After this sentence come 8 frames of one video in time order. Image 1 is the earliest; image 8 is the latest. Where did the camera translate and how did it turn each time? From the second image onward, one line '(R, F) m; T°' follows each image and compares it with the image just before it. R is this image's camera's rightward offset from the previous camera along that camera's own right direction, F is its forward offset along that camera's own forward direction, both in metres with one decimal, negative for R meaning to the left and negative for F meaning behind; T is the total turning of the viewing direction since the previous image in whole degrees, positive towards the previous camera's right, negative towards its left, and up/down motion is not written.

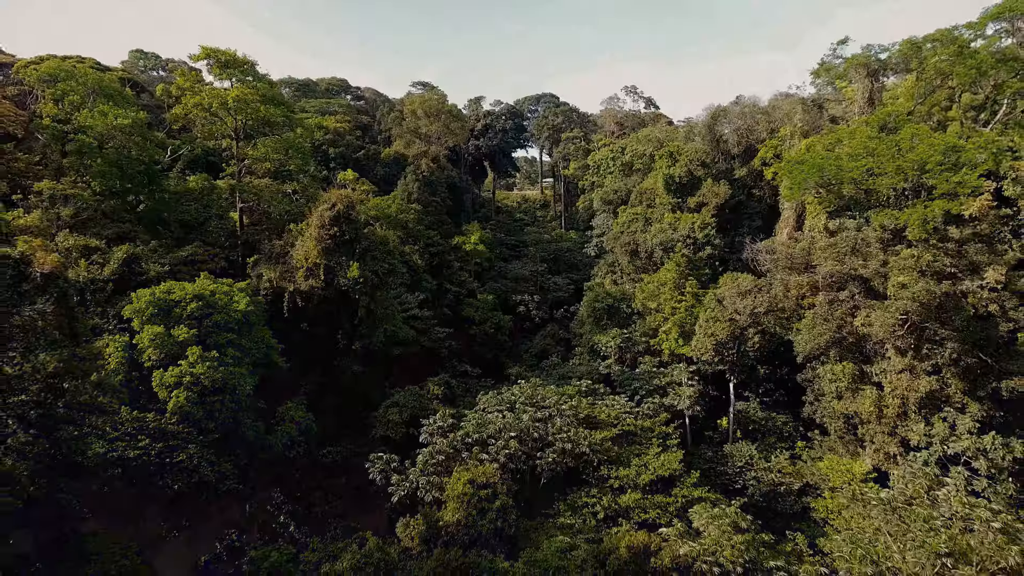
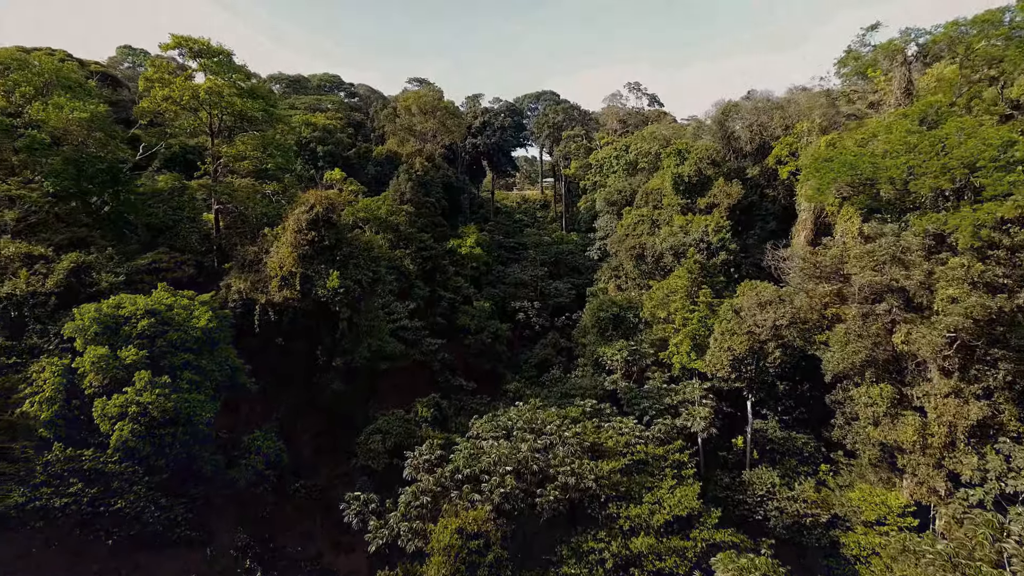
(+0.1, +1.5) m; 0°
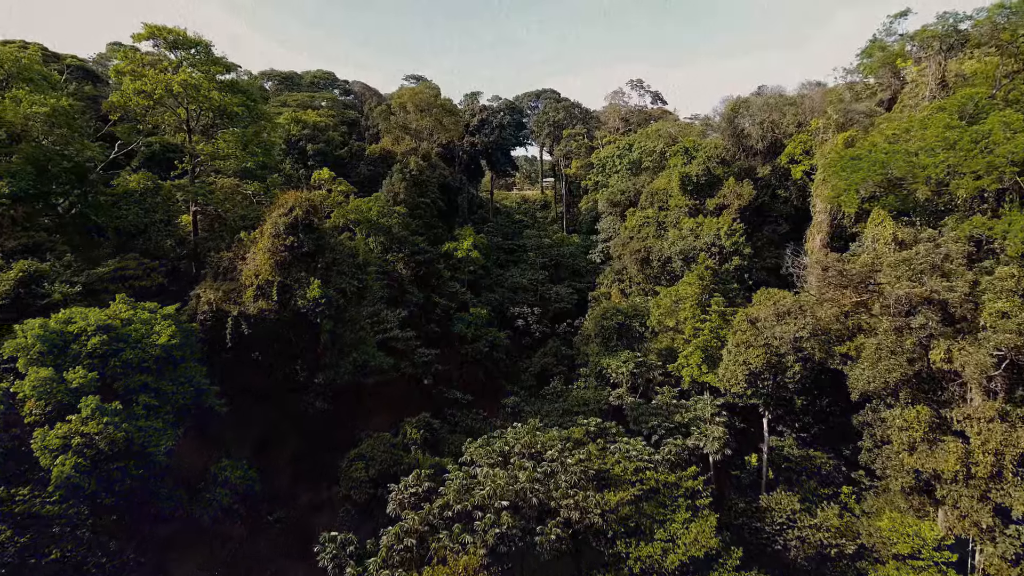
(+0.1, +1.2) m; 0°
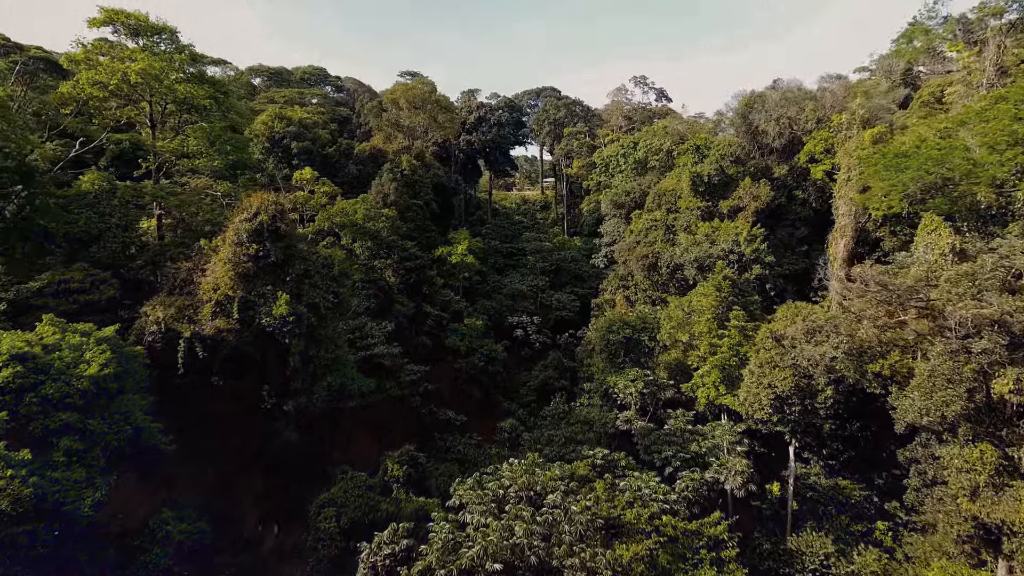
(+0.1, +1.6) m; 0°
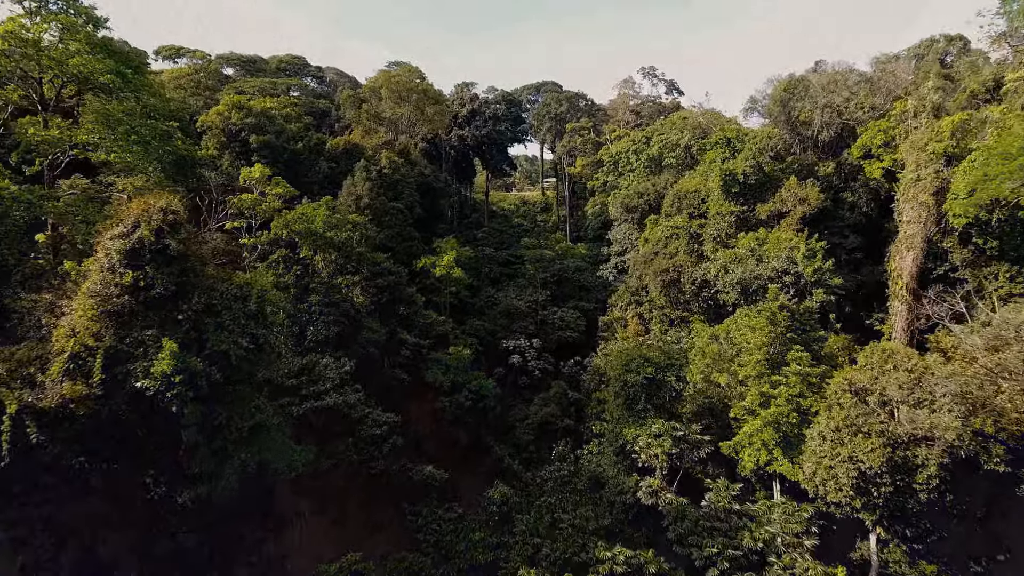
(+0.2, +3.4) m; 0°
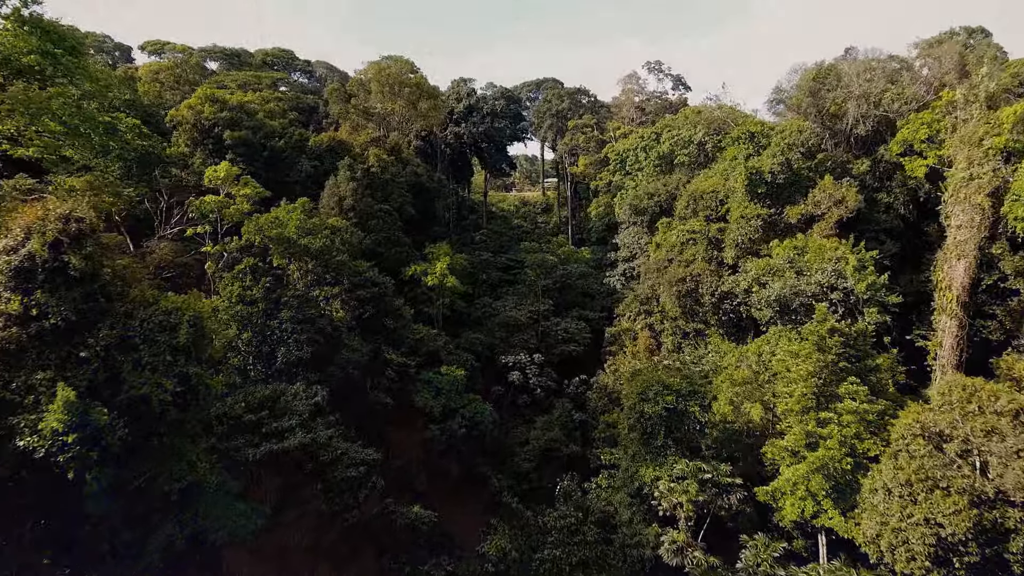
(0.0, +1.8) m; 0°
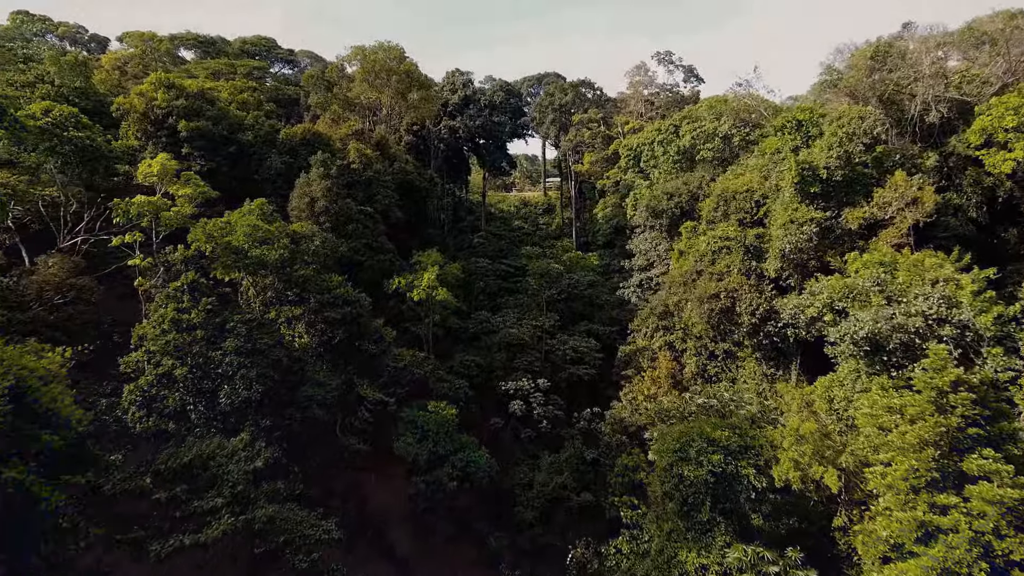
(0.0, +2.5) m; 0°
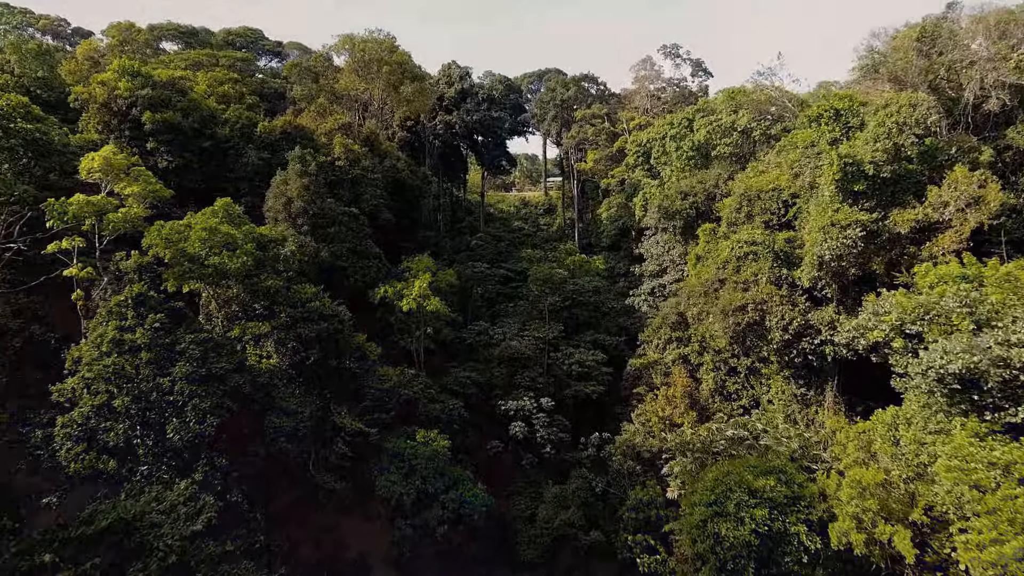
(0.0, +1.5) m; 0°
